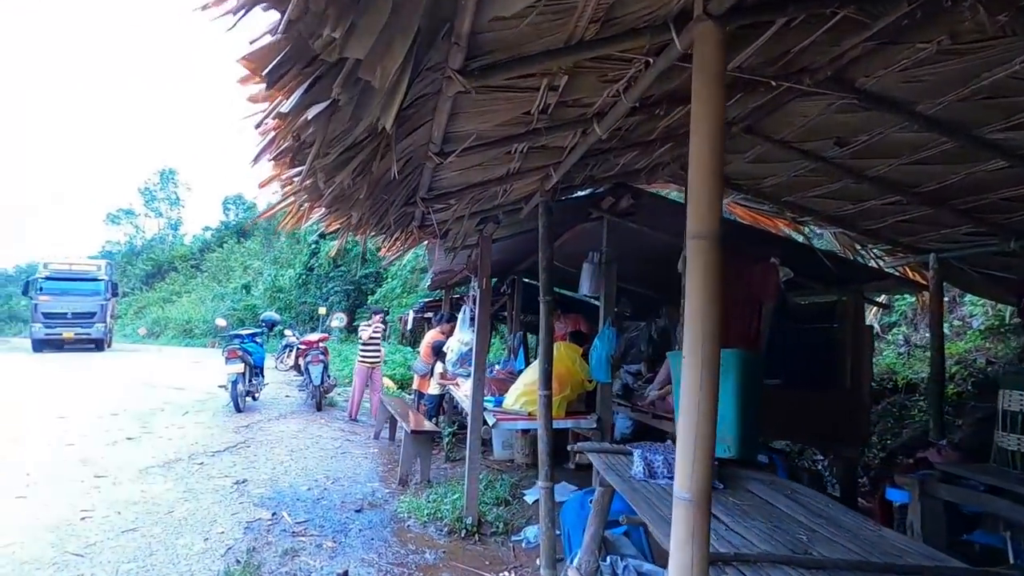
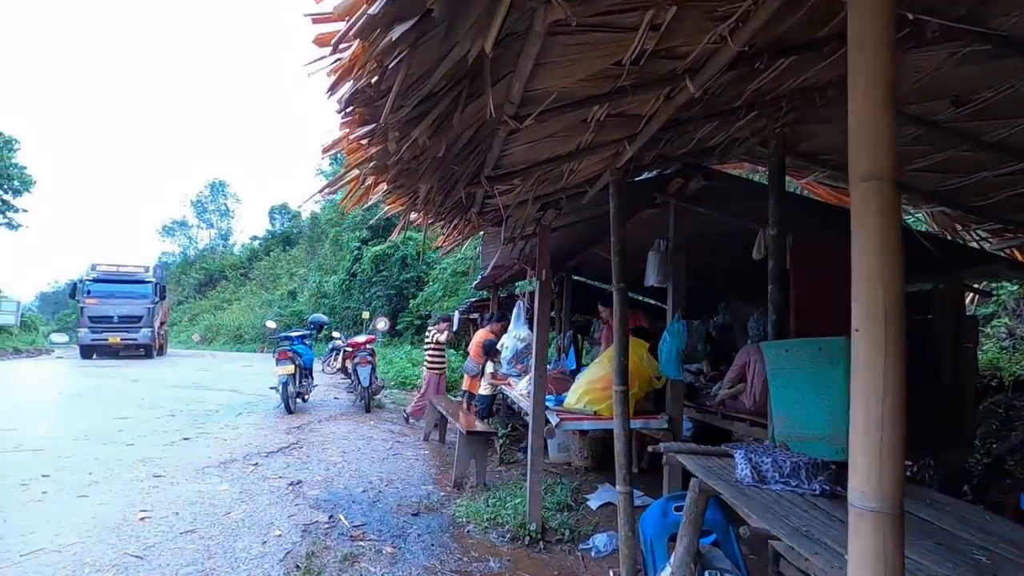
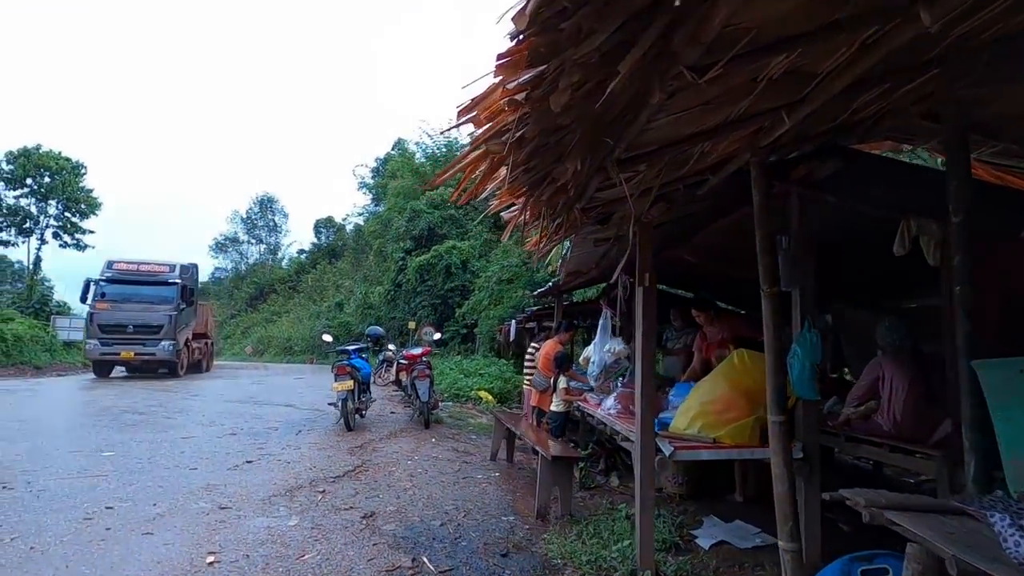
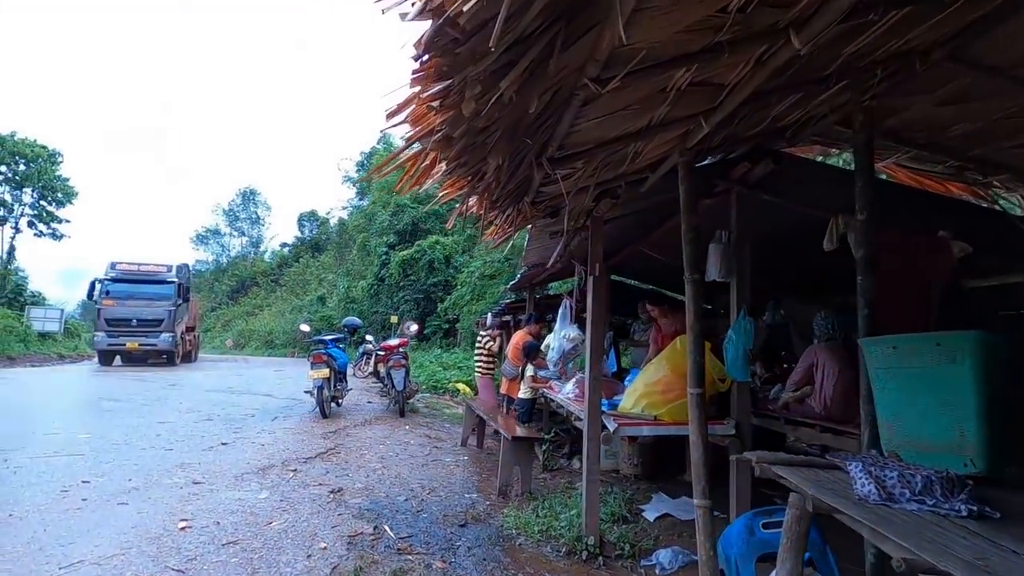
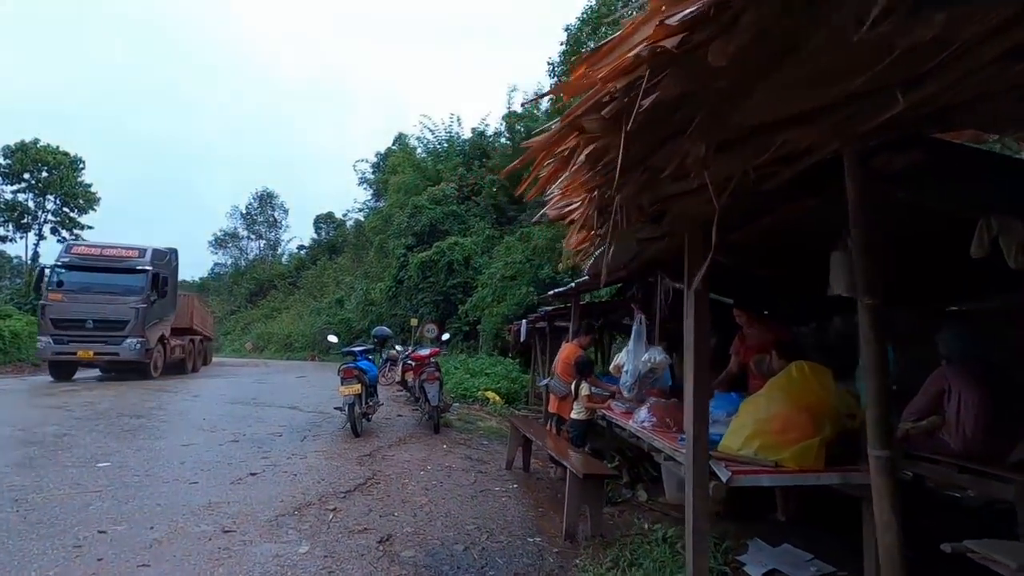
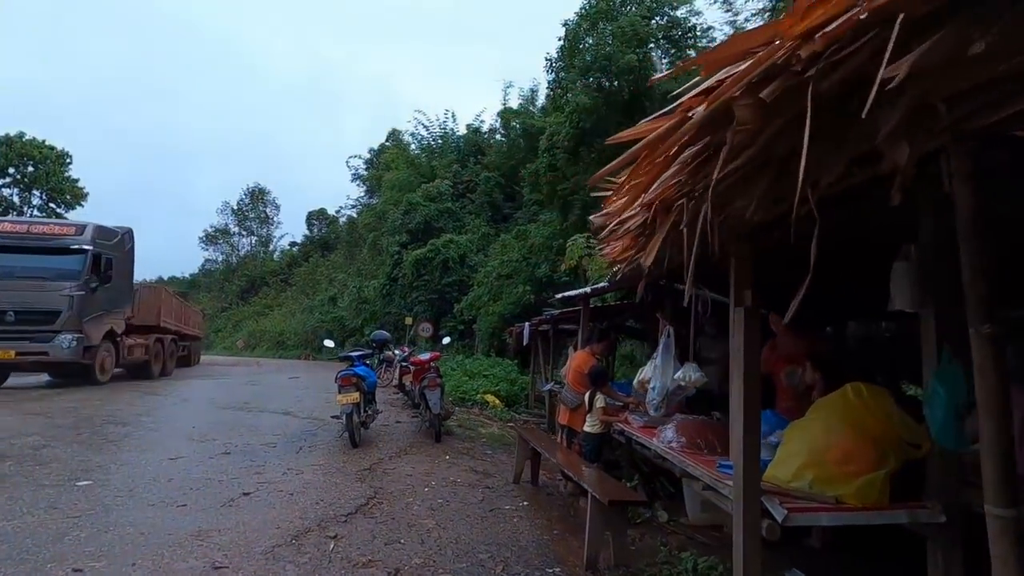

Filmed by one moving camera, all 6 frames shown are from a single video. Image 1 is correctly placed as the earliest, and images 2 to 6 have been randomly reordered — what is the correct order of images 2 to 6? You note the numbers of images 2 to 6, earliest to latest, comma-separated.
2, 4, 3, 5, 6
